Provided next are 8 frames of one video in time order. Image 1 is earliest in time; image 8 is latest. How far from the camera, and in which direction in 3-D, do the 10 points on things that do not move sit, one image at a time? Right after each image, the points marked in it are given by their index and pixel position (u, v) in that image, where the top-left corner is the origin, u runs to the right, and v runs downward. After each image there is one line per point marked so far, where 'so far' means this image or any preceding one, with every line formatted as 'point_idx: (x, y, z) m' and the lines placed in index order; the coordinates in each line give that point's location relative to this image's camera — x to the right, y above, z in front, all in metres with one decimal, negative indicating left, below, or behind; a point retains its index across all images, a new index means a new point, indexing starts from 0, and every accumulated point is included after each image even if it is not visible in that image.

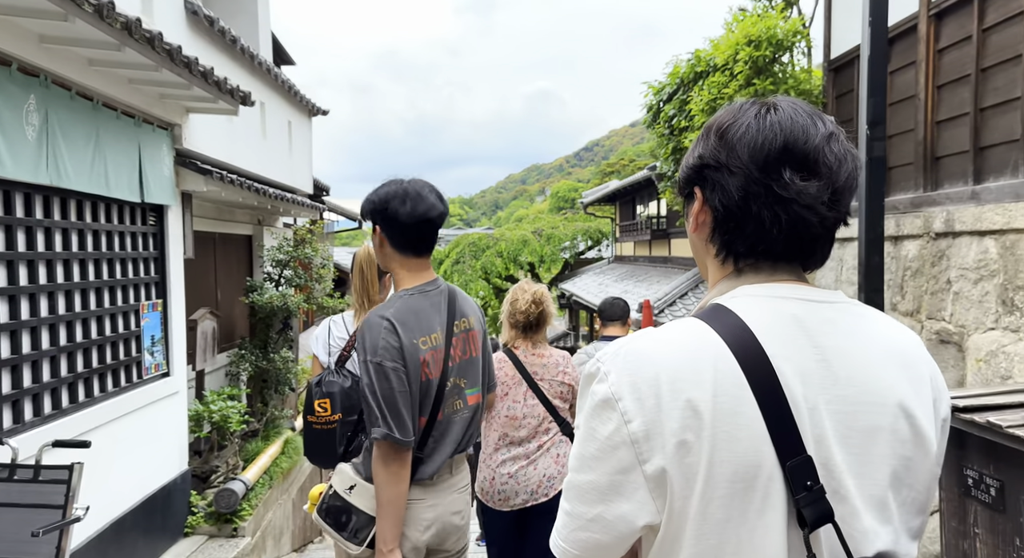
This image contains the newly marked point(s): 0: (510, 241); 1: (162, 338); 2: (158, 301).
0: (-0.1, +1.0, +18.5) m
1: (-2.8, -0.5, +5.3) m
2: (-2.8, -0.2, +5.2) m
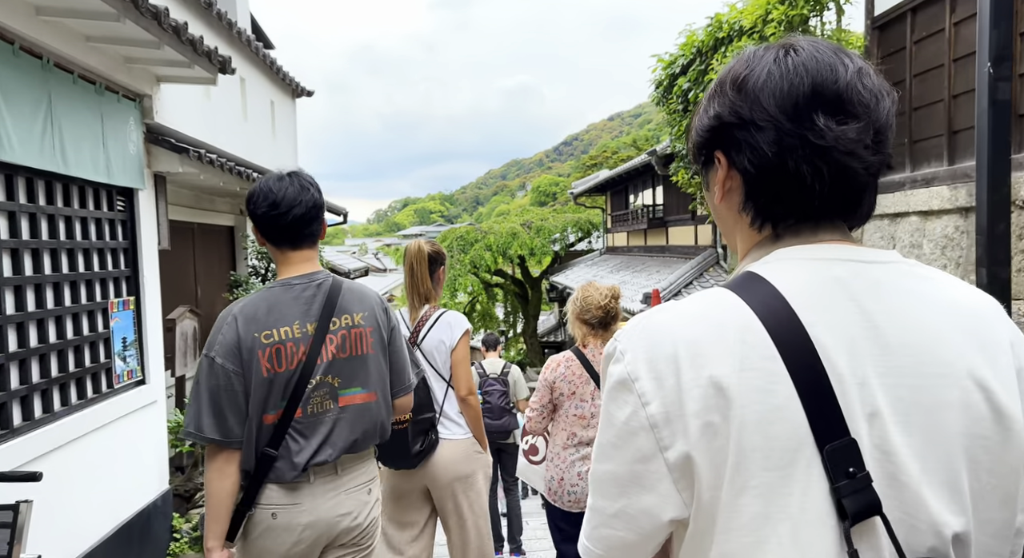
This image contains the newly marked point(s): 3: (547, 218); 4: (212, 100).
0: (-0.4, +1.2, +18.0) m
1: (-2.7, -0.5, +4.7) m
2: (-2.7, -0.1, +4.7) m
3: (+1.0, +1.7, +18.9) m
4: (-3.1, +1.8, +6.6) m
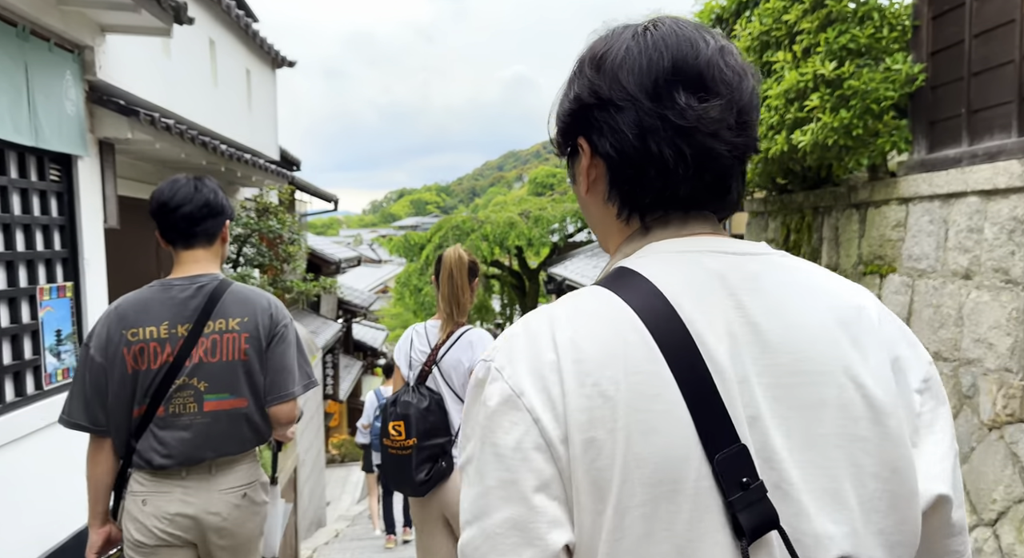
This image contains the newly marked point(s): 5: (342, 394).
0: (-0.4, +1.4, +17.5) m
1: (-2.7, -0.4, +4.2) m
2: (-2.7, 0.0, +4.2) m
3: (+0.9, +2.0, +18.4) m
4: (-3.1, +2.0, +6.0) m
5: (-3.7, -2.5, +14.6) m
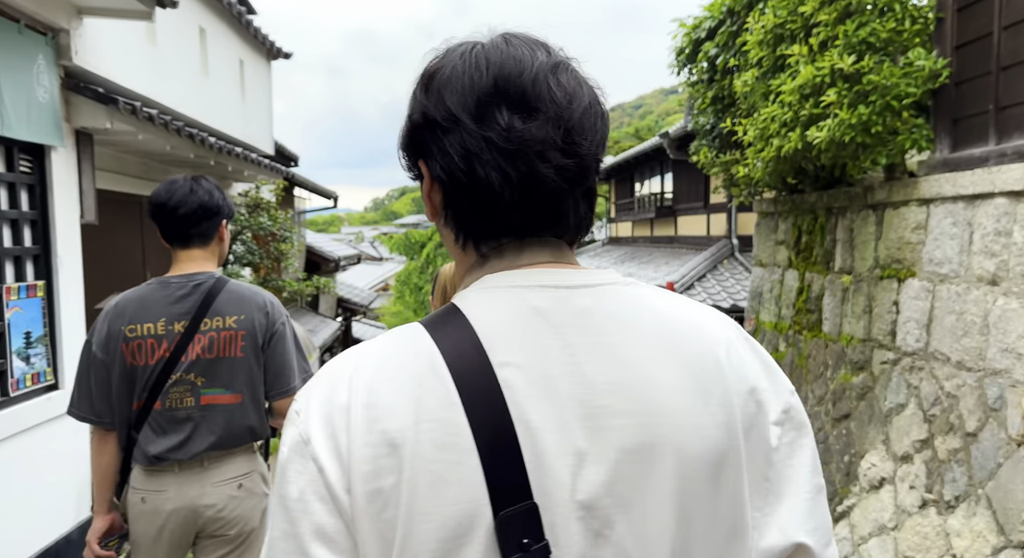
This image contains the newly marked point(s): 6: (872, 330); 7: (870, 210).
0: (-0.4, +1.4, +17.3) m
1: (-2.7, -0.3, +4.1) m
2: (-2.7, 0.0, +4.0) m
3: (+1.0, +2.0, +18.2) m
4: (-3.1, +2.0, +5.8) m
5: (-3.7, -2.4, +14.5) m
6: (+2.3, -0.3, +4.3) m
7: (+2.4, +0.5, +4.4) m
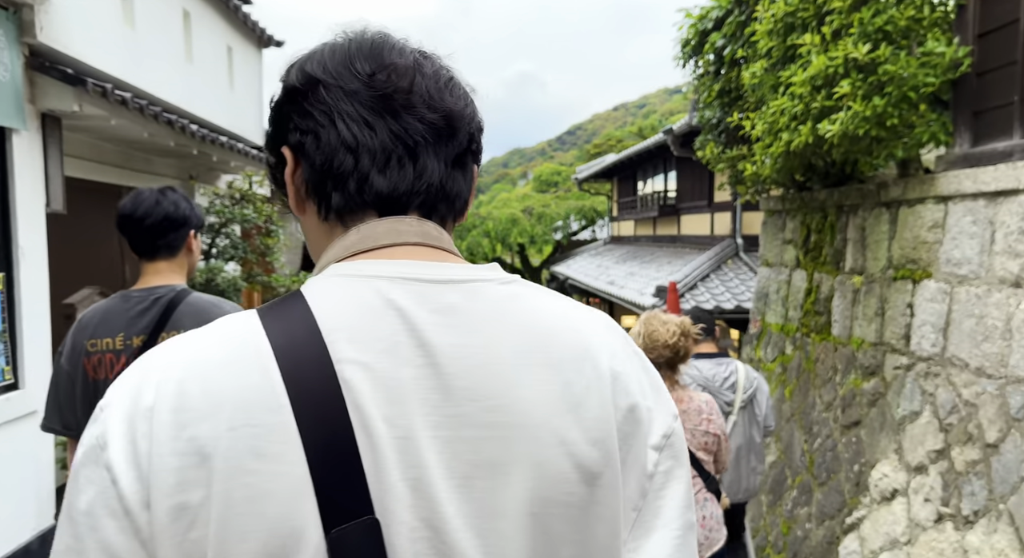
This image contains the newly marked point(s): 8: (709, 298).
0: (-0.4, +1.5, +17.1) m
1: (-2.8, -0.3, +3.9) m
2: (-2.8, 0.0, +3.8) m
3: (+1.0, +2.0, +18.0) m
4: (-3.1, +2.0, +5.7) m
5: (-3.7, -2.4, +14.3) m
6: (+2.3, -0.3, +4.1) m
7: (+2.4, +0.5, +4.2) m
8: (+2.4, -0.2, +8.3) m
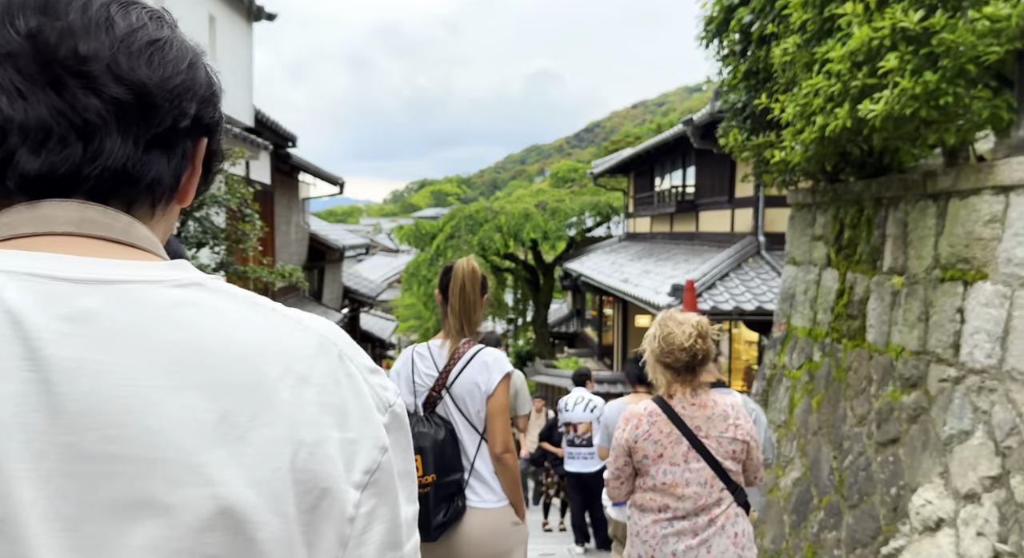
0: (0.0, +1.6, +16.7) m
1: (-2.8, -0.2, +3.5) m
2: (-2.8, +0.1, +3.5) m
3: (+1.4, +2.1, +17.6) m
4: (-3.0, +2.1, +5.3) m
5: (-3.5, -2.2, +14.0) m
6: (+2.3, -0.3, +3.6) m
7: (+2.4, +0.4, +3.8) m
8: (+2.5, -0.2, +7.9) m
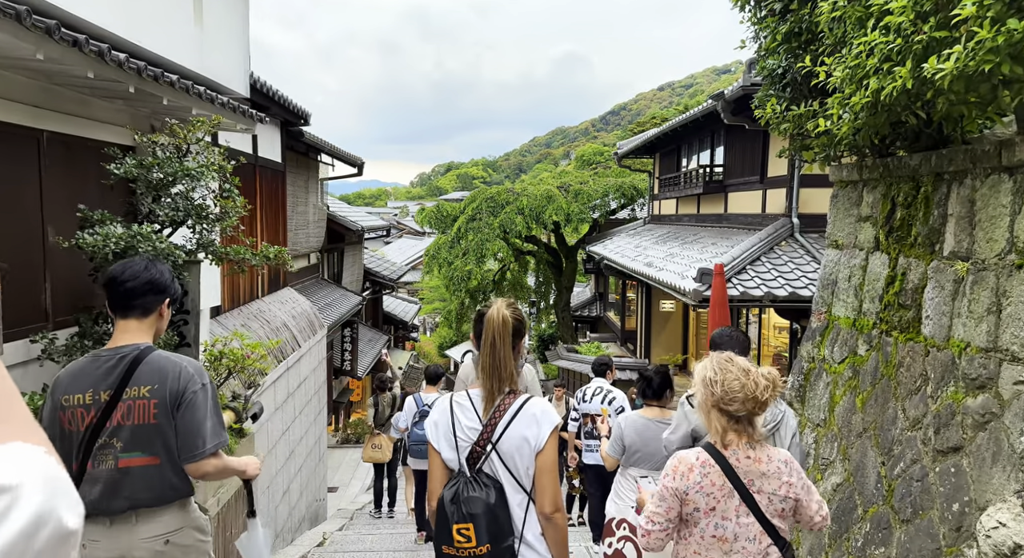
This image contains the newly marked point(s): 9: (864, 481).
0: (+0.5, +2.0, +16.2) m
1: (-2.7, -0.1, +3.2) m
2: (-2.7, +0.2, +3.2) m
3: (+1.9, +2.5, +17.0) m
4: (-2.9, +2.3, +5.0) m
5: (-3.1, -1.9, +13.7) m
6: (+2.3, -0.3, +3.2) m
7: (+2.4, +0.5, +3.3) m
8: (+2.7, 0.0, +7.3) m
9: (+2.1, -1.2, +4.0) m
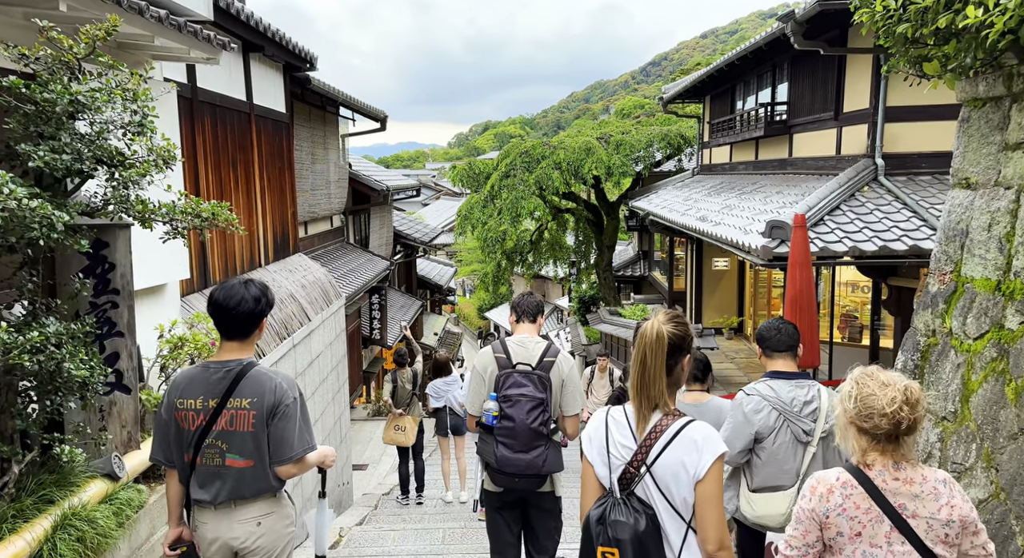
0: (+1.3, +2.9, +15.1) m
1: (-2.6, 0.0, +2.4) m
2: (-2.6, +0.3, +2.3) m
3: (+2.8, +3.5, +15.7) m
4: (-2.7, +2.4, +4.0) m
5: (-2.4, -1.2, +13.0) m
6: (+2.4, -0.1, +2.0) m
7: (+2.5, +0.7, +2.1) m
8: (+3.1, +0.4, +6.2) m
9: (+2.3, -1.0, +2.9) m
